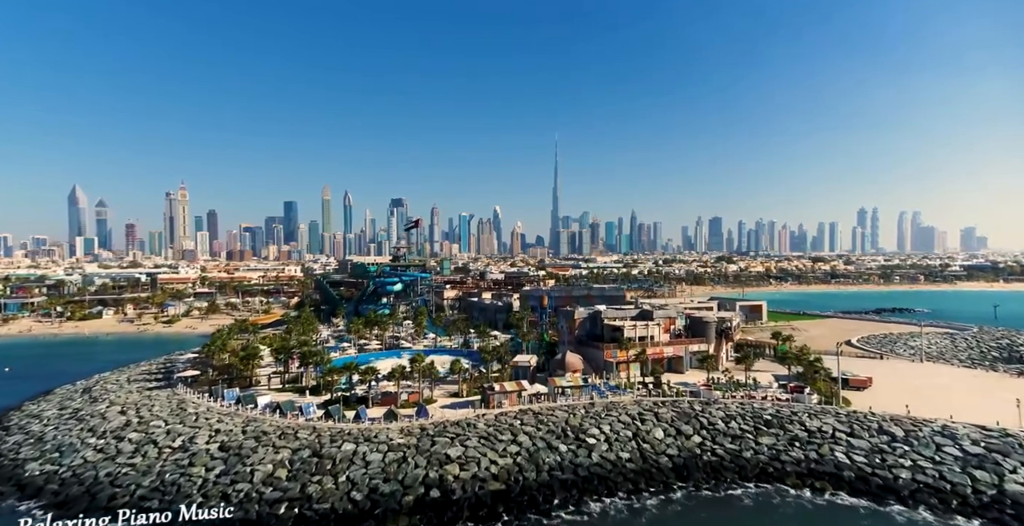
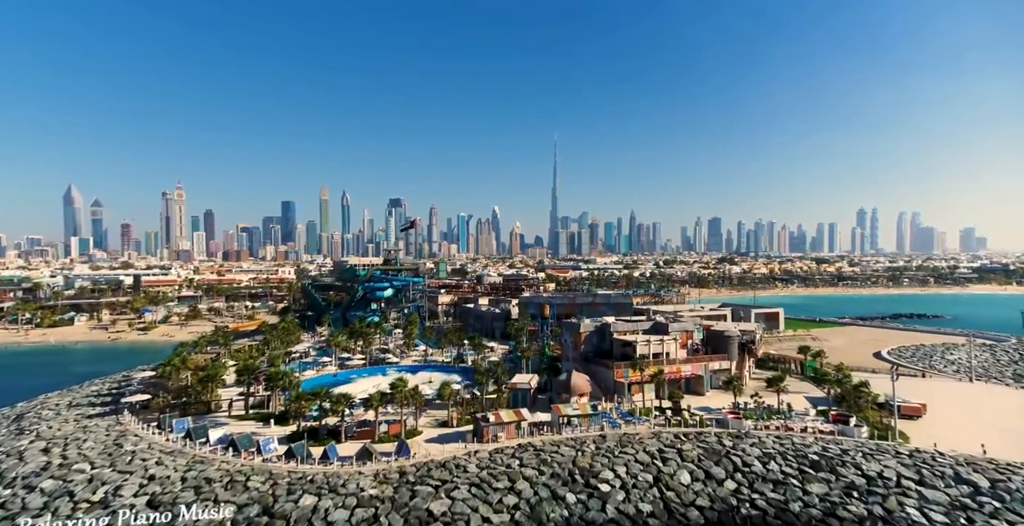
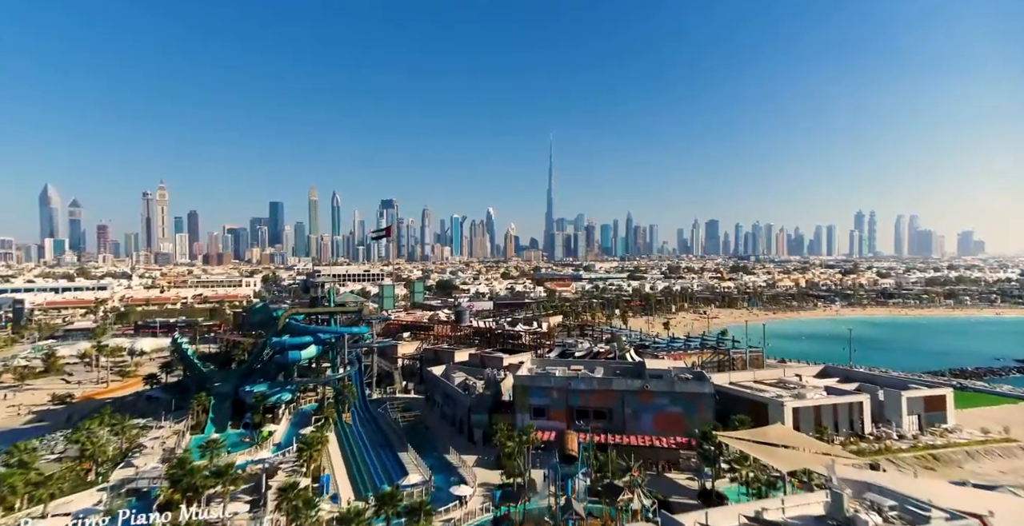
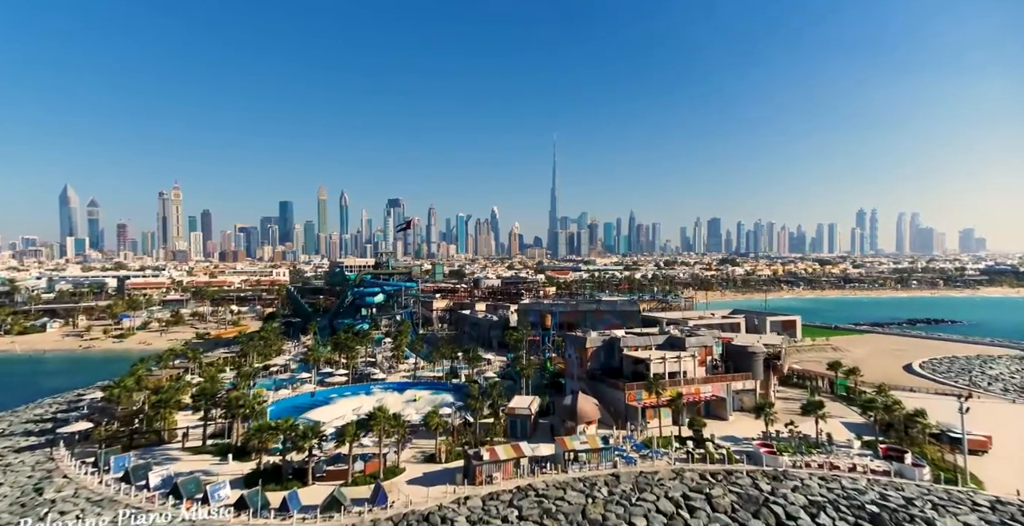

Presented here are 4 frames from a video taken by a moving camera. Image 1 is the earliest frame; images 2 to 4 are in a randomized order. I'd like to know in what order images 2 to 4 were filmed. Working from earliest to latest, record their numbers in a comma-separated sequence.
2, 4, 3
